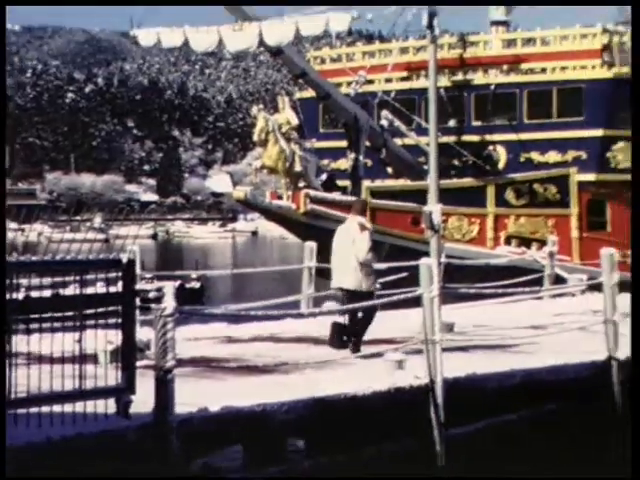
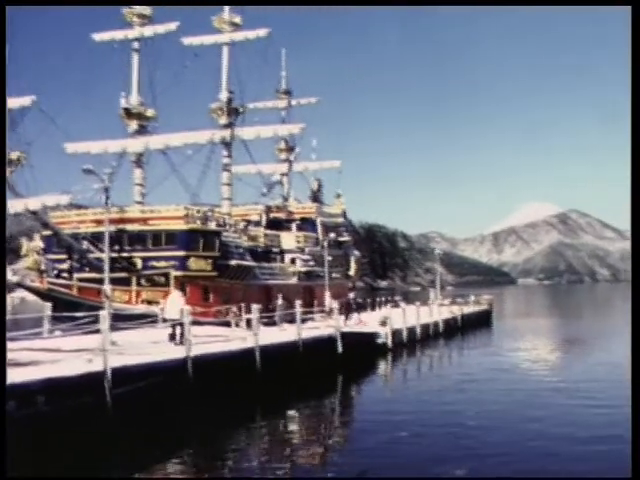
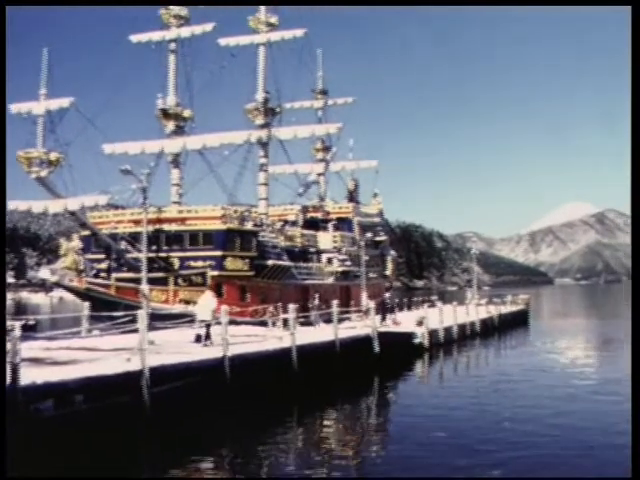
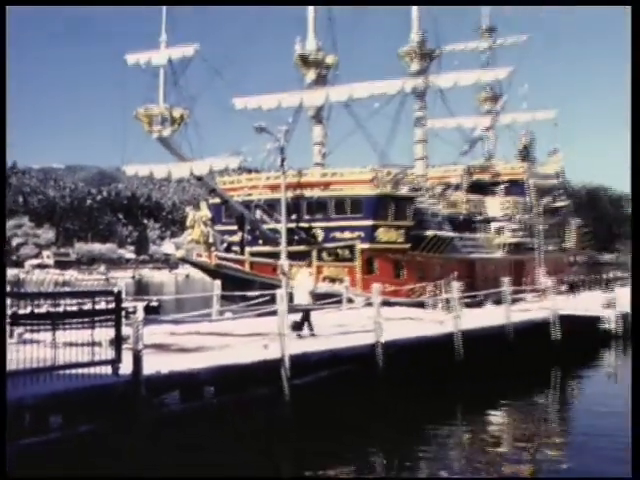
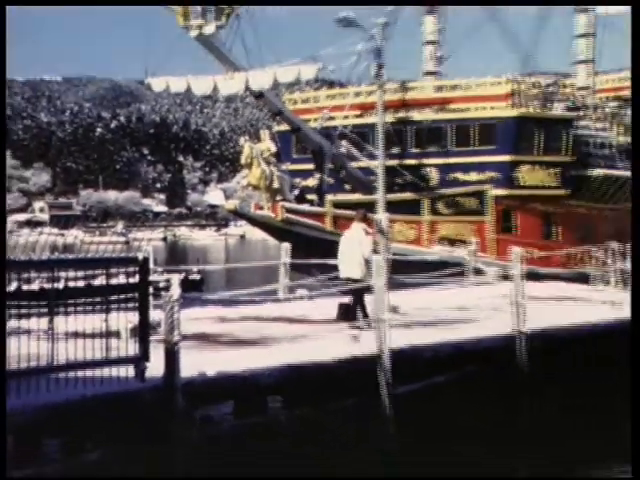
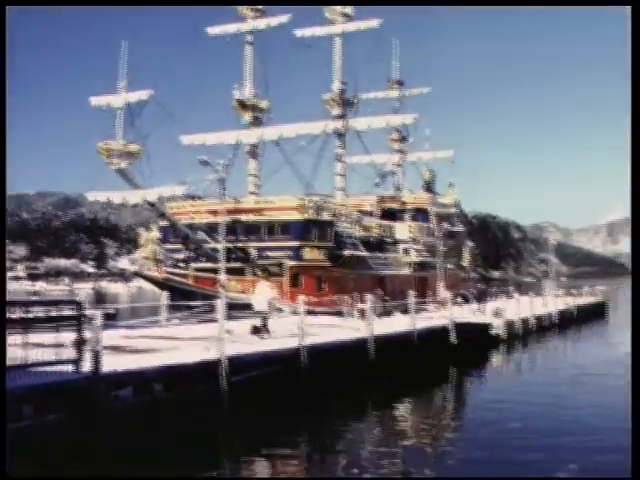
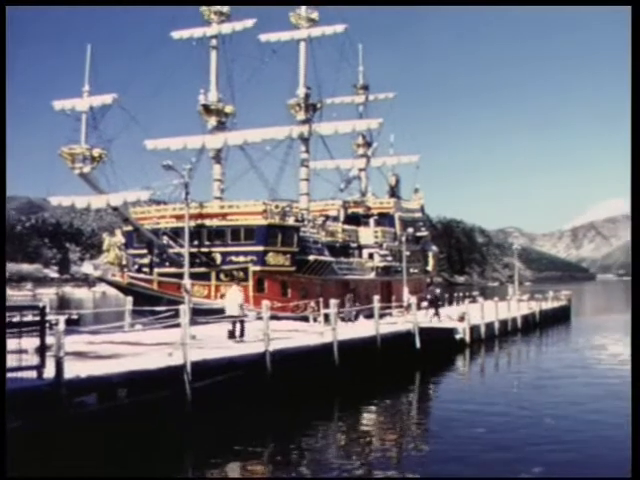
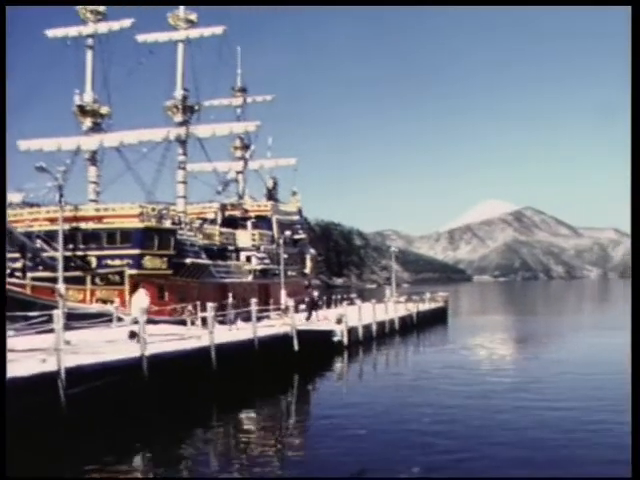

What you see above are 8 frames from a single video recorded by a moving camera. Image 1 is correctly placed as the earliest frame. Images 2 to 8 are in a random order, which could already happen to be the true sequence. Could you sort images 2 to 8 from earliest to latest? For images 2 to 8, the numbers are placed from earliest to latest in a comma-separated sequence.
5, 4, 6, 7, 3, 2, 8
